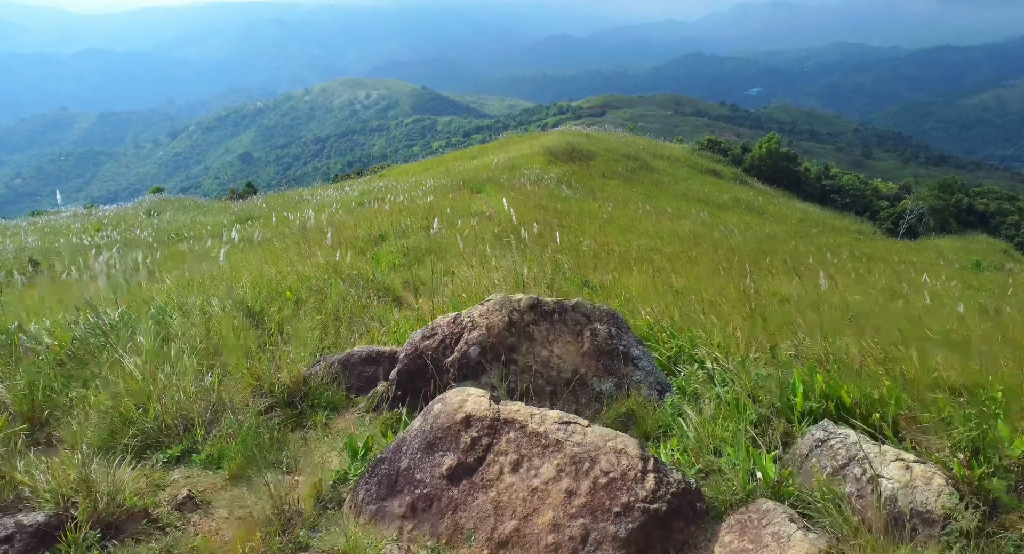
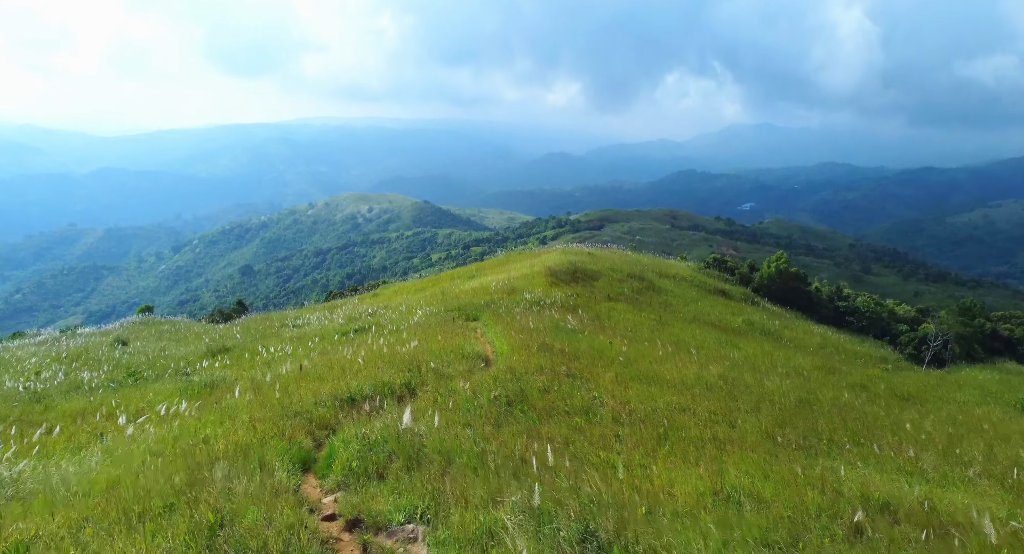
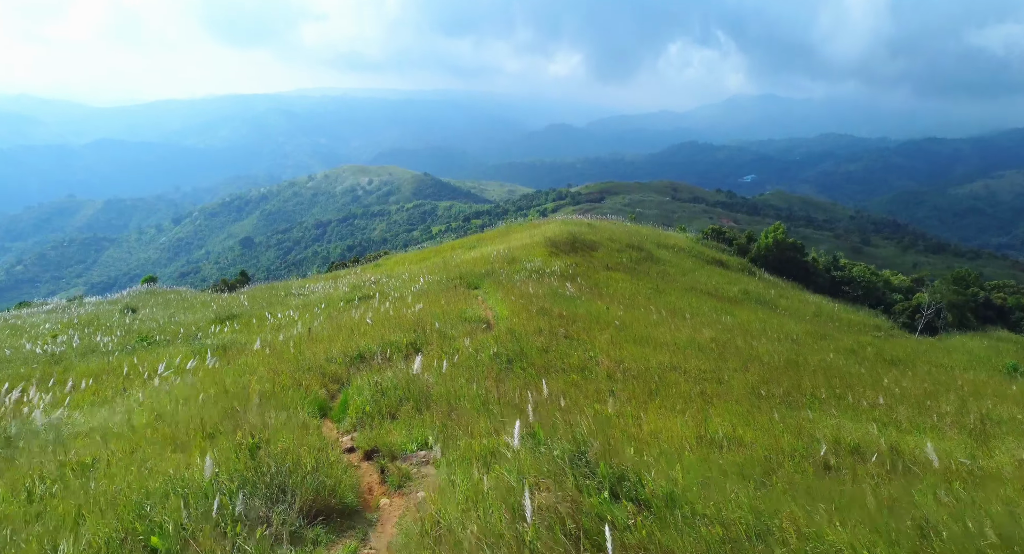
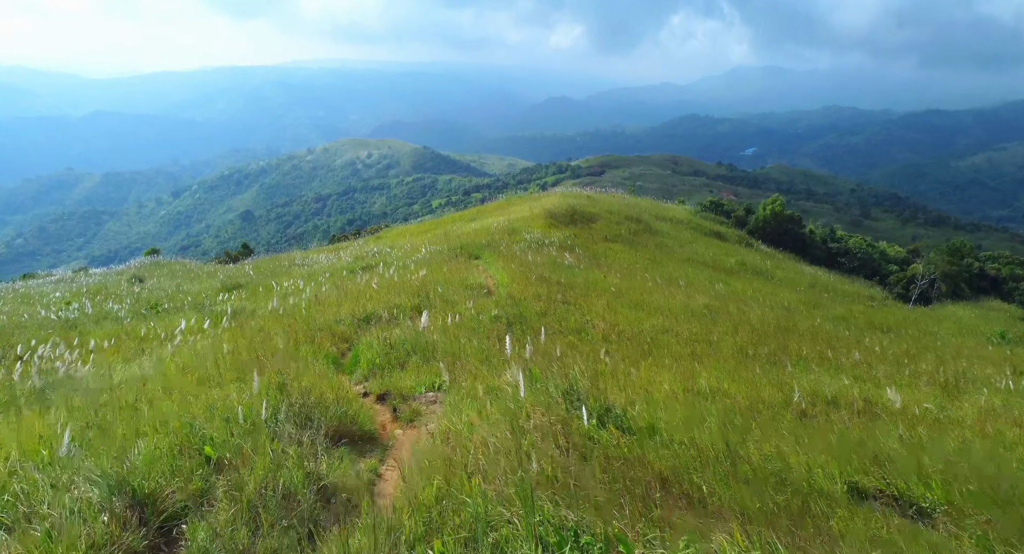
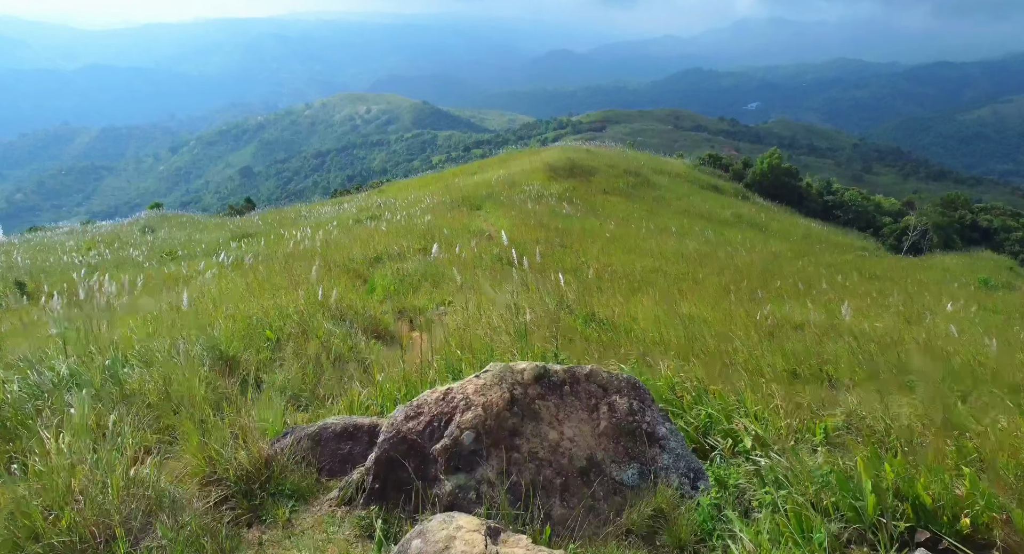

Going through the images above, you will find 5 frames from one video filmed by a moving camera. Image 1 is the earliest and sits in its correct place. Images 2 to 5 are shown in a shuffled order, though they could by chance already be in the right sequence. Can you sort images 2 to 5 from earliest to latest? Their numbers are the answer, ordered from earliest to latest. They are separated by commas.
5, 4, 3, 2
